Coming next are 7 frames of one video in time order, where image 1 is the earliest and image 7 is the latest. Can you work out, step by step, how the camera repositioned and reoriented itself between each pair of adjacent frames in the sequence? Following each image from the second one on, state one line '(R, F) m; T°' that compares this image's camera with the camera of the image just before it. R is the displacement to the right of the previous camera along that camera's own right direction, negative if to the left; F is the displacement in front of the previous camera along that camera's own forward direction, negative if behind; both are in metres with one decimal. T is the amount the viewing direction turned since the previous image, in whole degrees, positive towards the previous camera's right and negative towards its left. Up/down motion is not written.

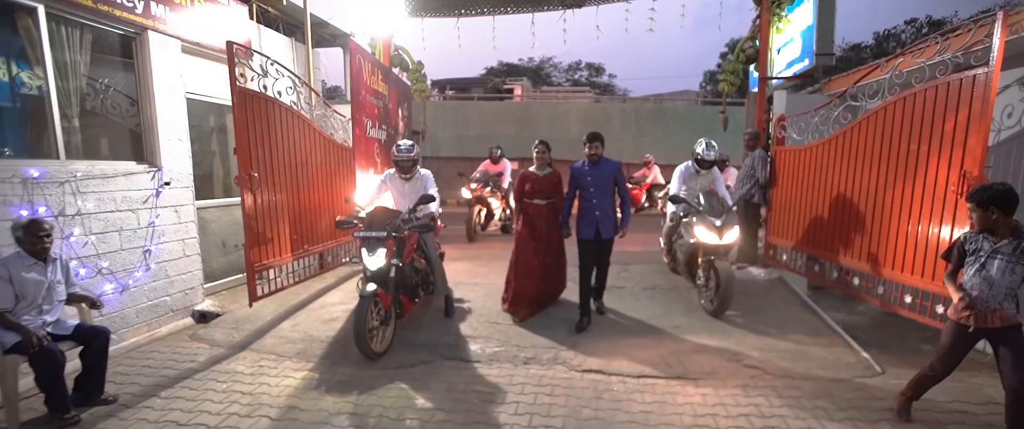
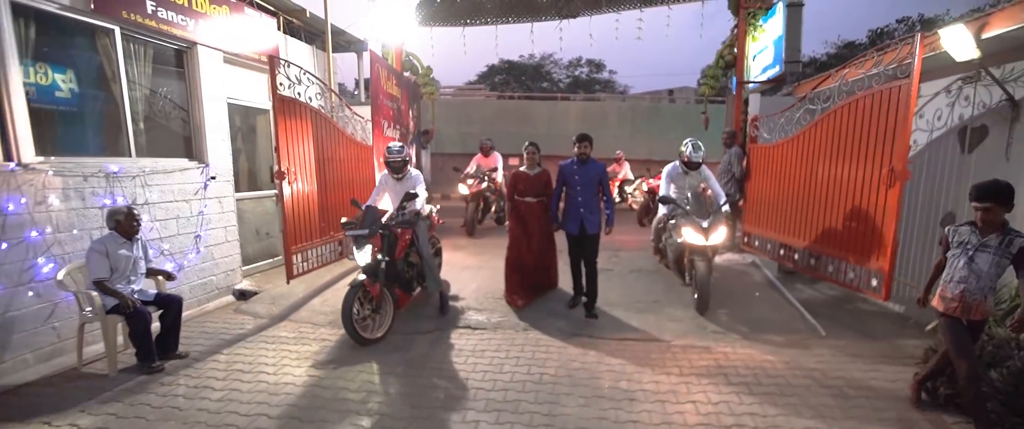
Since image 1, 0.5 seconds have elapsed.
(0.0, -0.7) m; 0°
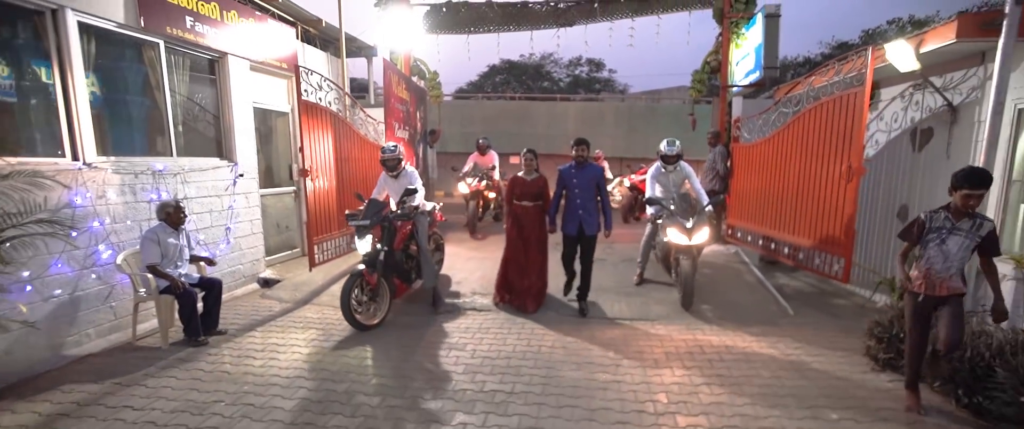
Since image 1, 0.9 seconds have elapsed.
(0.0, -0.5) m; 0°
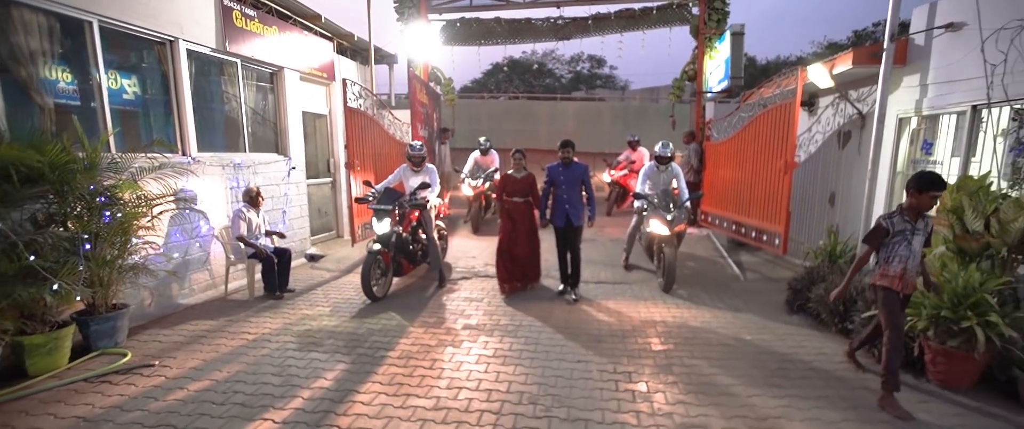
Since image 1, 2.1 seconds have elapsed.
(-0.1, -1.2) m; 0°
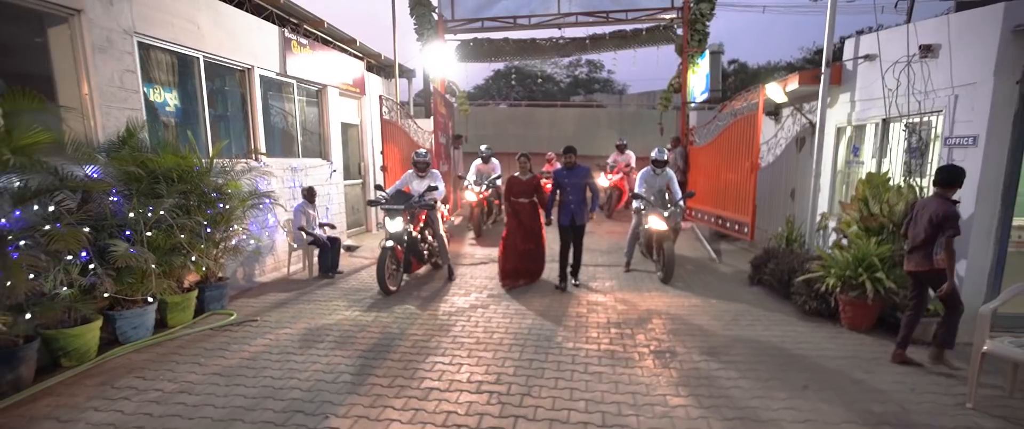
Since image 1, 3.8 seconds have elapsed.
(-0.2, -1.2) m; 0°
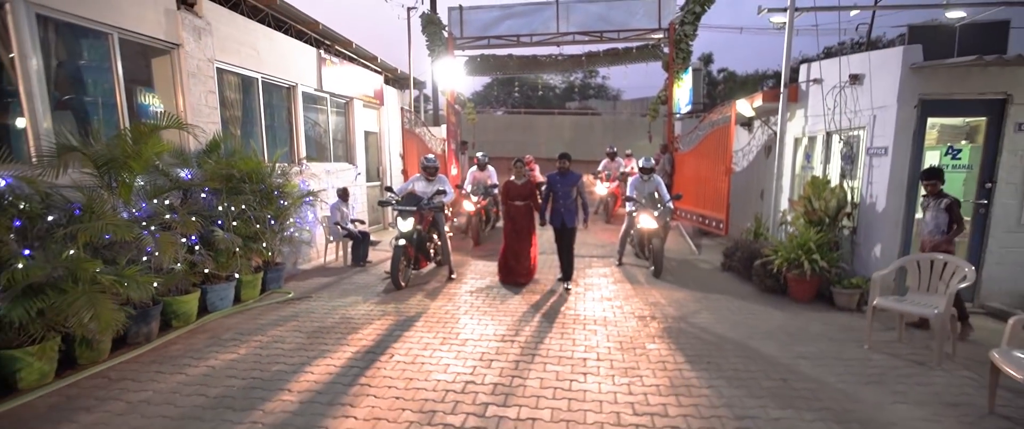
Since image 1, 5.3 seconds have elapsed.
(-0.2, -1.1) m; +1°
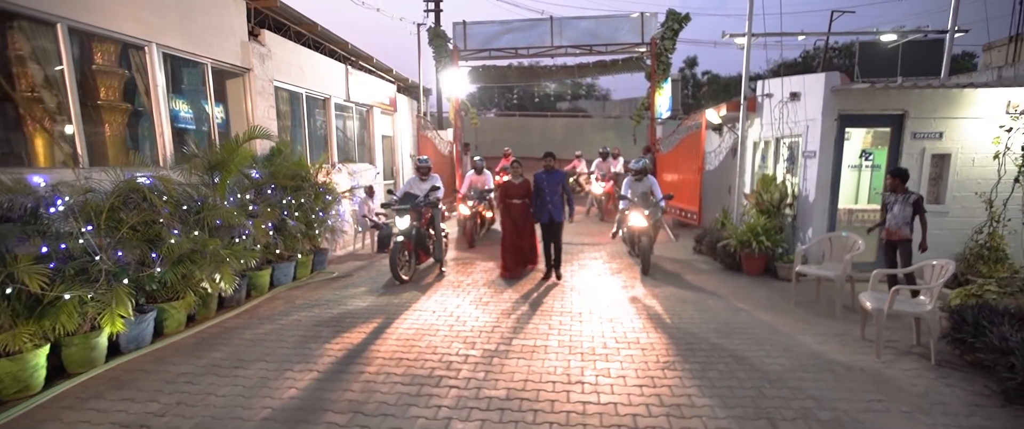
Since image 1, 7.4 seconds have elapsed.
(-0.3, -1.3) m; +1°
